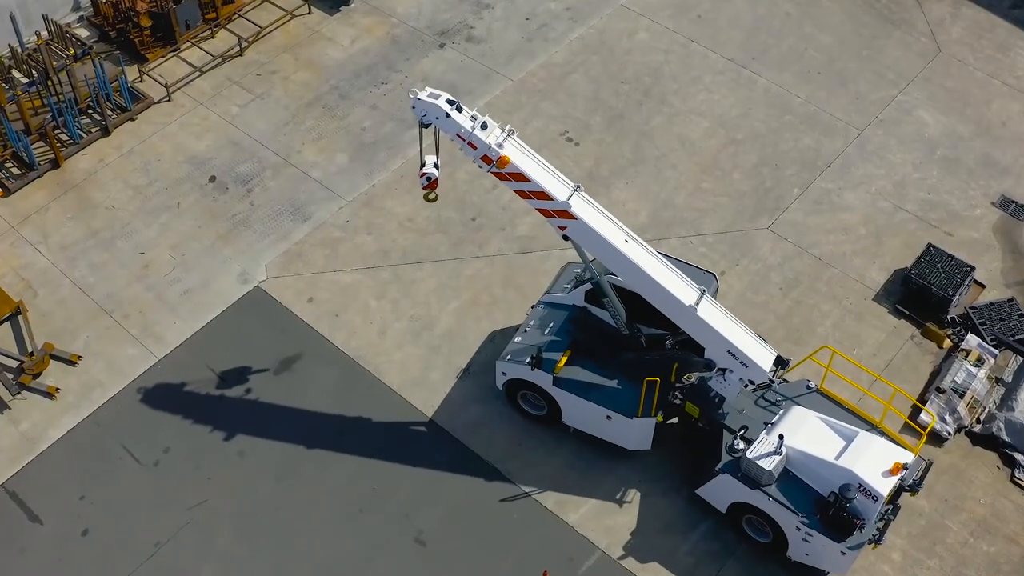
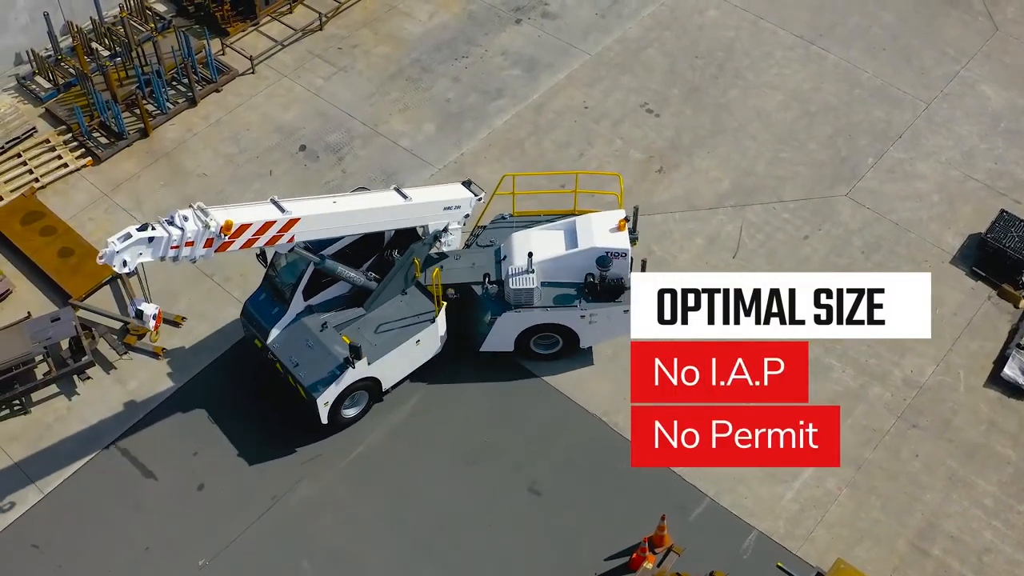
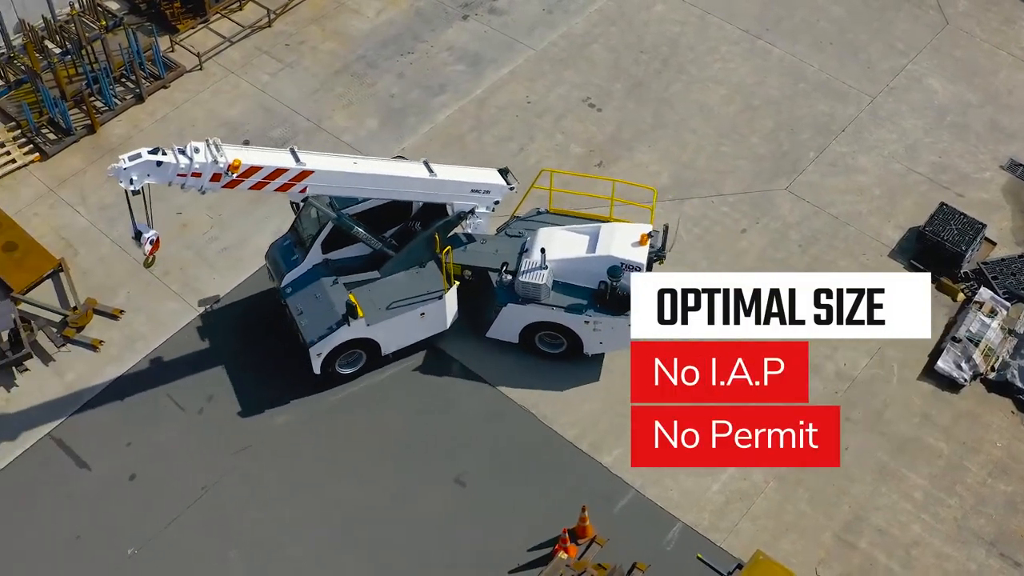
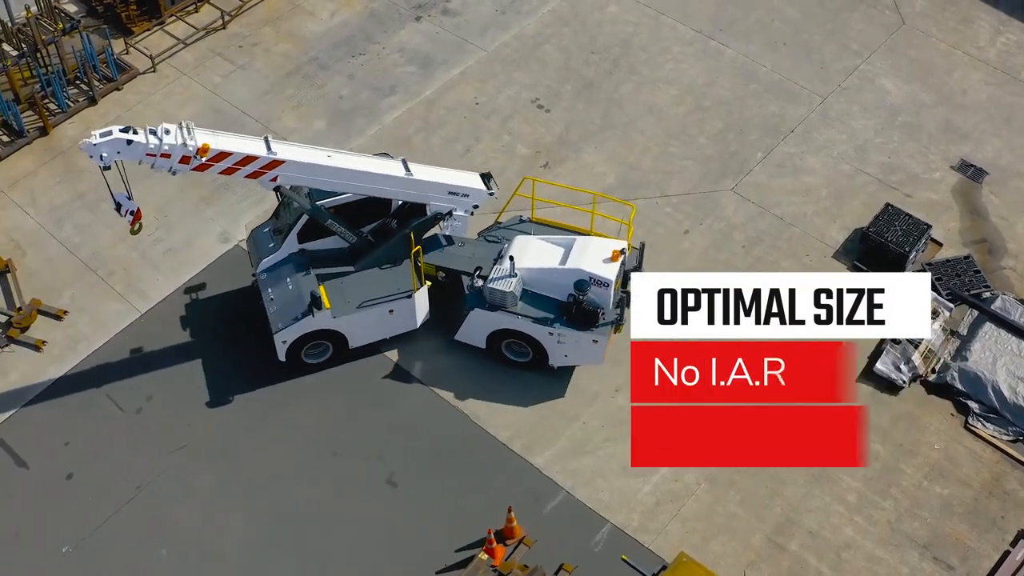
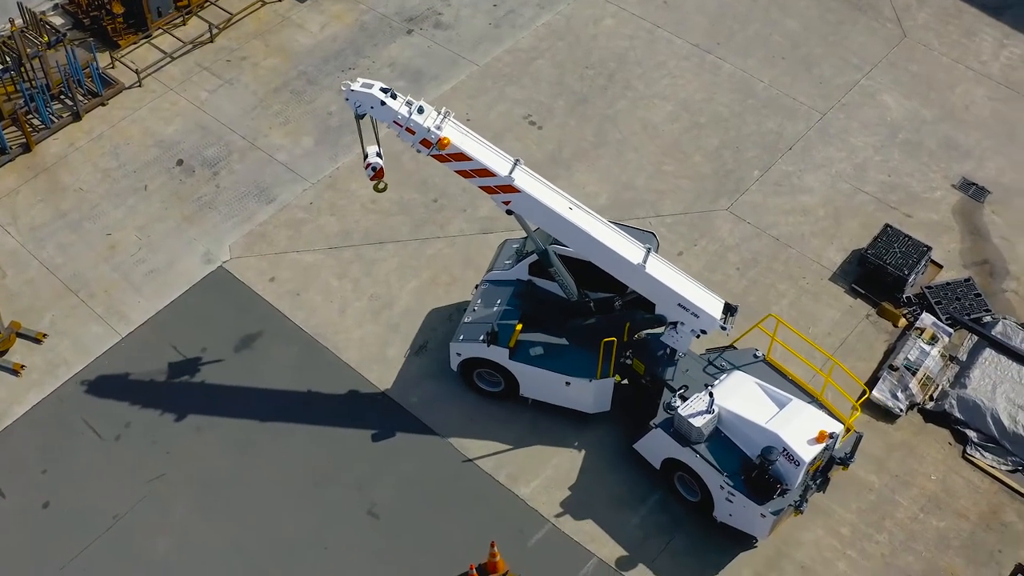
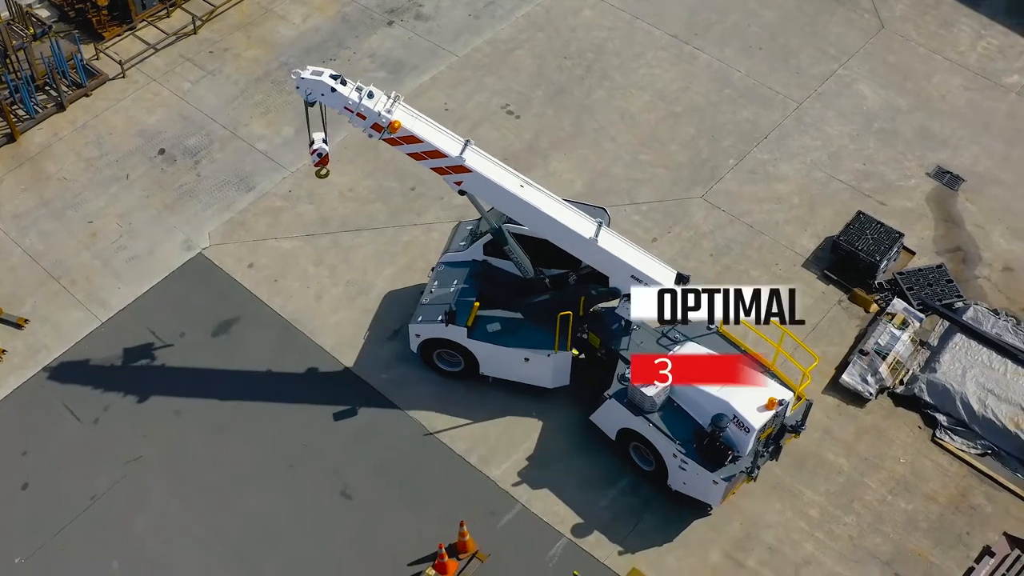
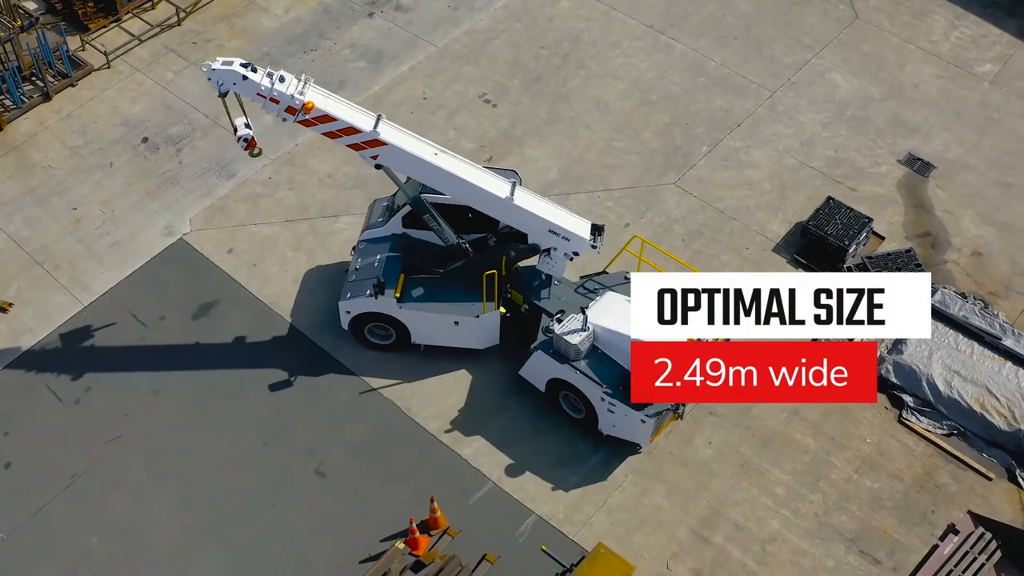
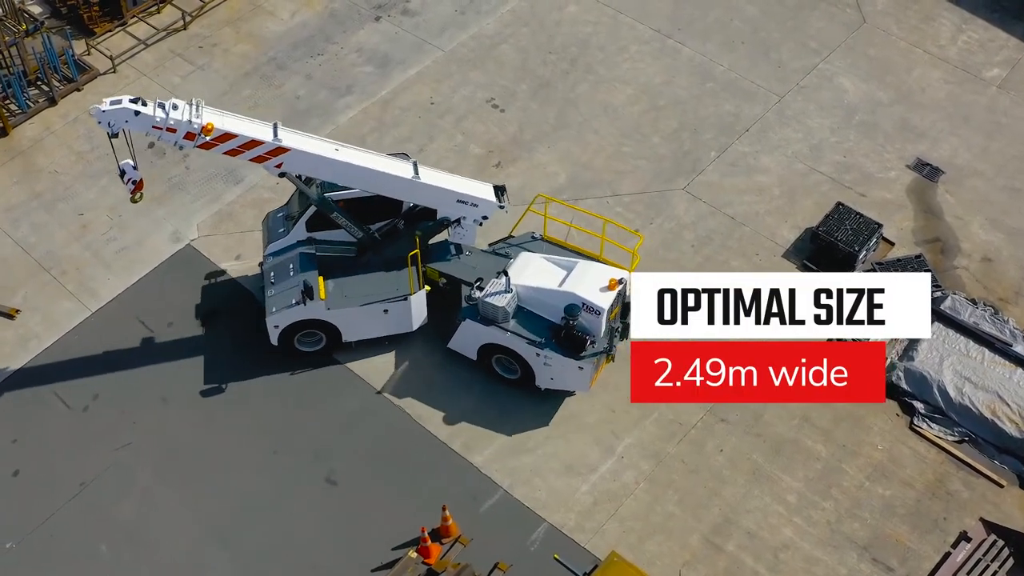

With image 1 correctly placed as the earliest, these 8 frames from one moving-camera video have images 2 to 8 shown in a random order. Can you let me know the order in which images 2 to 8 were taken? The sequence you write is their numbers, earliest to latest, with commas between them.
5, 6, 7, 8, 4, 3, 2
